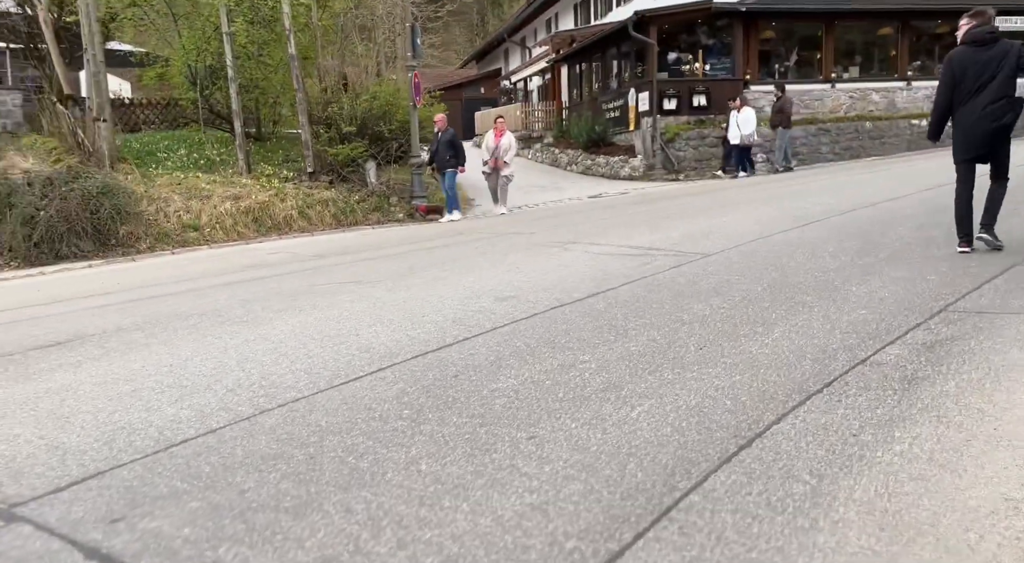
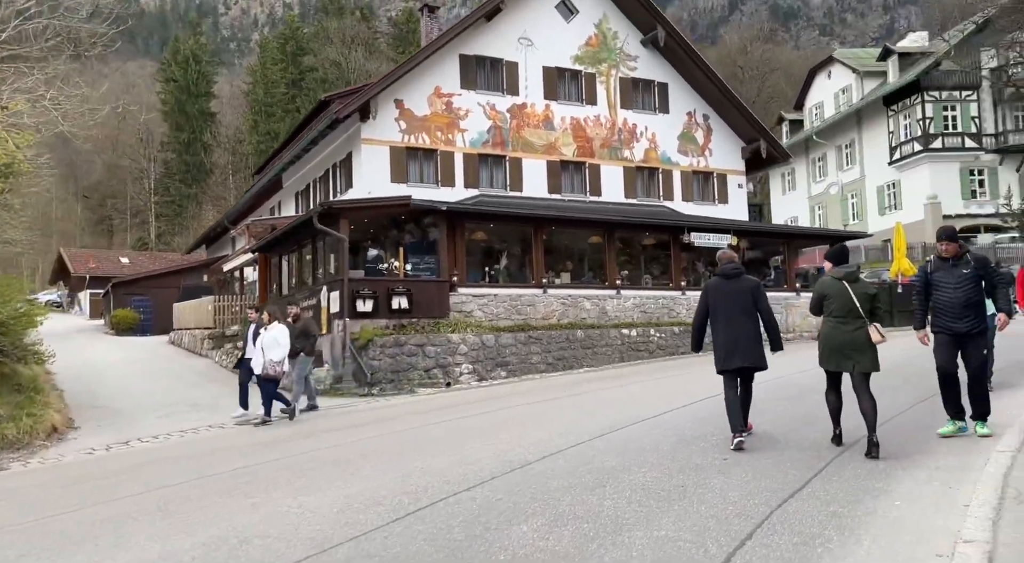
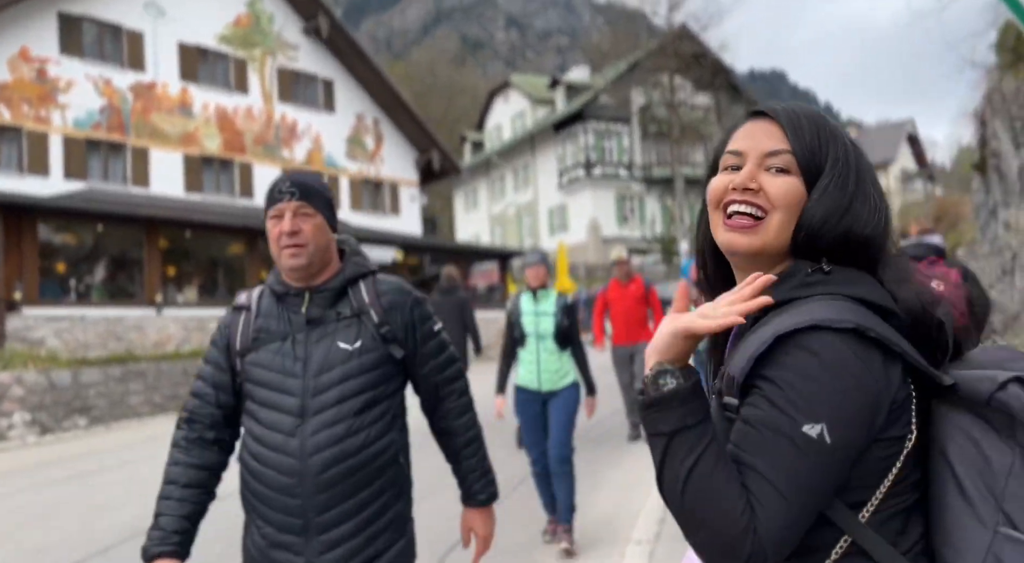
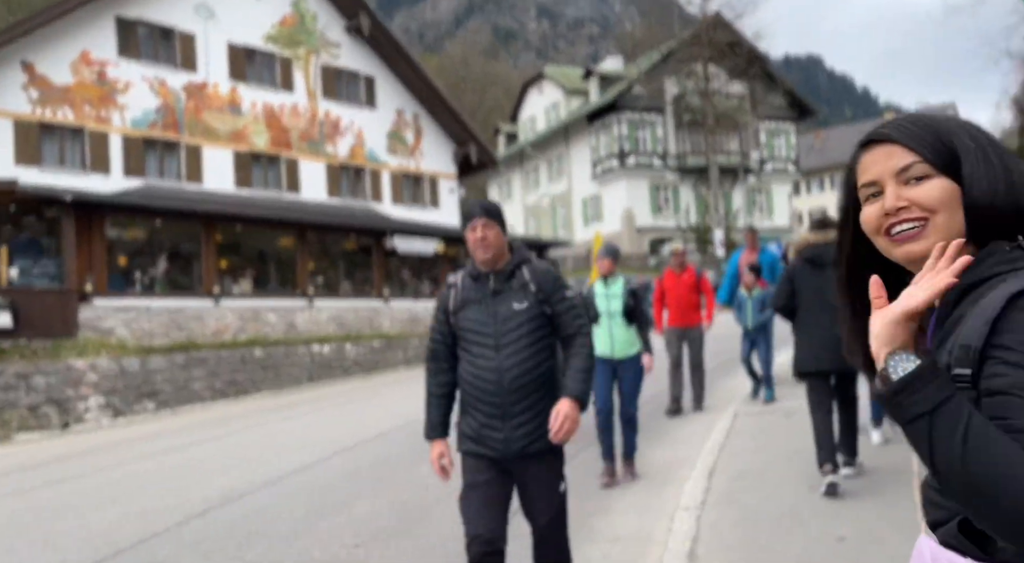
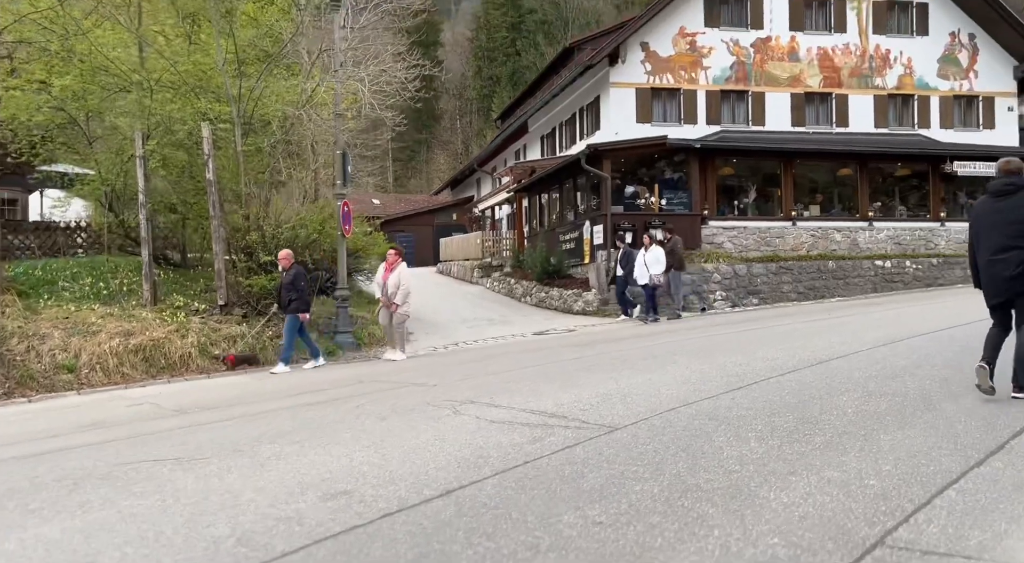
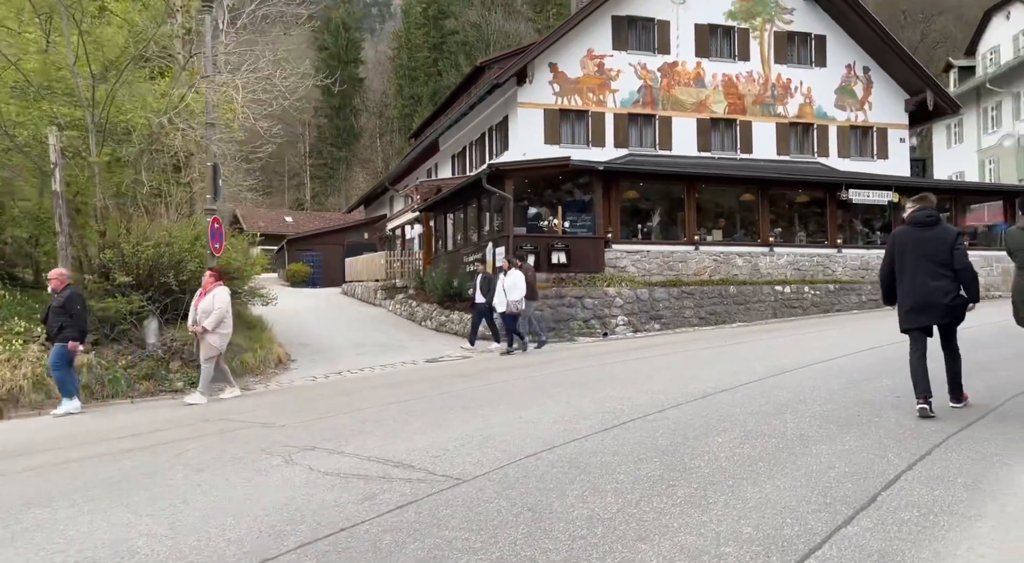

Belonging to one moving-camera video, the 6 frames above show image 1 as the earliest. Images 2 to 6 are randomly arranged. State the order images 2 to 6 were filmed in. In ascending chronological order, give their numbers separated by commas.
5, 6, 2, 4, 3
